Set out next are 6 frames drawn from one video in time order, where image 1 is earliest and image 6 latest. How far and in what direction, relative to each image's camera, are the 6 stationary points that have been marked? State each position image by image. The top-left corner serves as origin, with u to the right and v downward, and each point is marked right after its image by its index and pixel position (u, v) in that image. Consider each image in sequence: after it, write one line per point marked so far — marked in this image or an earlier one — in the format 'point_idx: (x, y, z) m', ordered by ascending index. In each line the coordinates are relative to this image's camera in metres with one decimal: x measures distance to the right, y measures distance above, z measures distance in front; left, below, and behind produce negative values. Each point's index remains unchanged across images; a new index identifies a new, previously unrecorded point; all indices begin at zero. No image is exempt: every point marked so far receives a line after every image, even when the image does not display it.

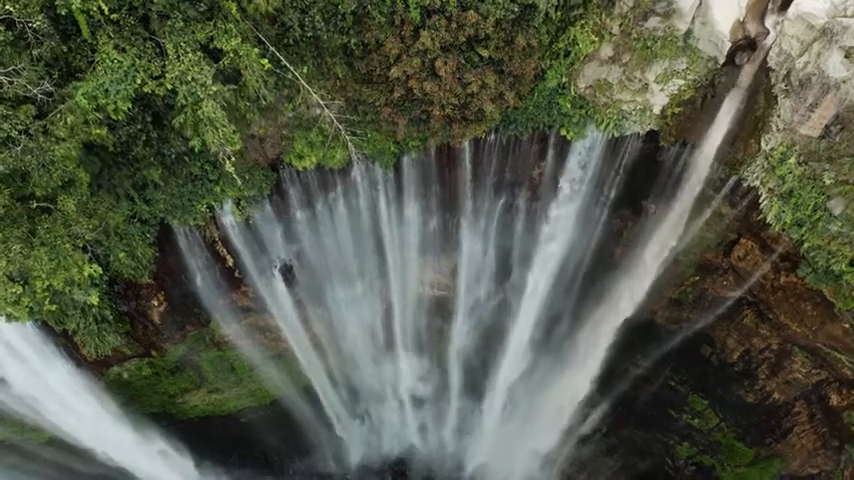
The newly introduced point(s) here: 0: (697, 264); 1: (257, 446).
0: (+3.0, -0.3, +8.2) m
1: (-2.3, -3.0, +10.4) m
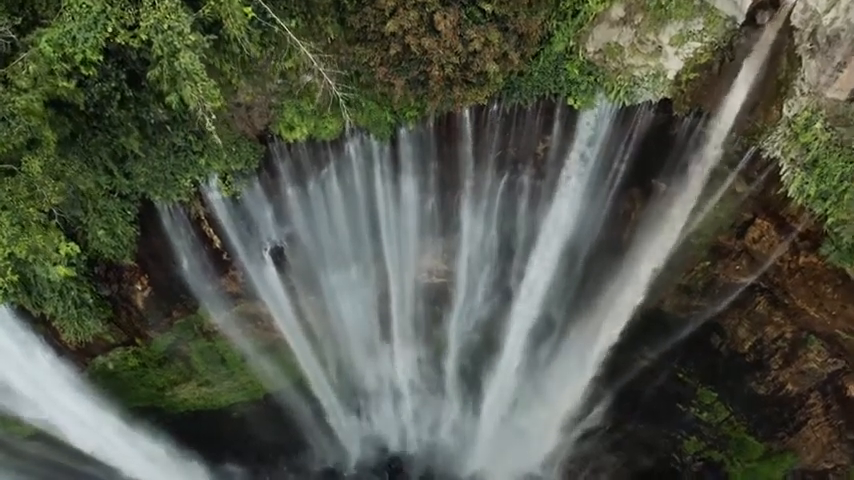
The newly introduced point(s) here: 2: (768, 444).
0: (+3.0, -0.1, +7.8) m
1: (-2.4, -2.8, +10.0) m
2: (+4.2, -2.6, +9.2) m
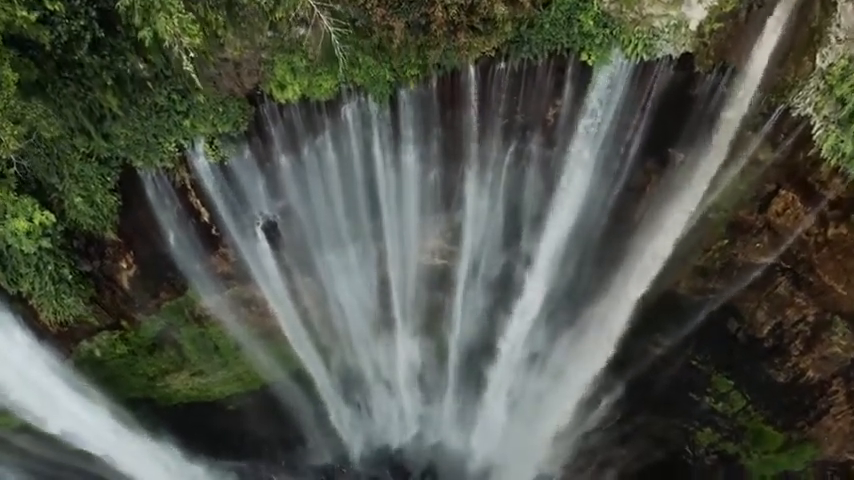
0: (+3.0, +0.2, +7.3) m
1: (-2.3, -2.6, +9.5) m
2: (+4.3, -2.3, +8.7) m
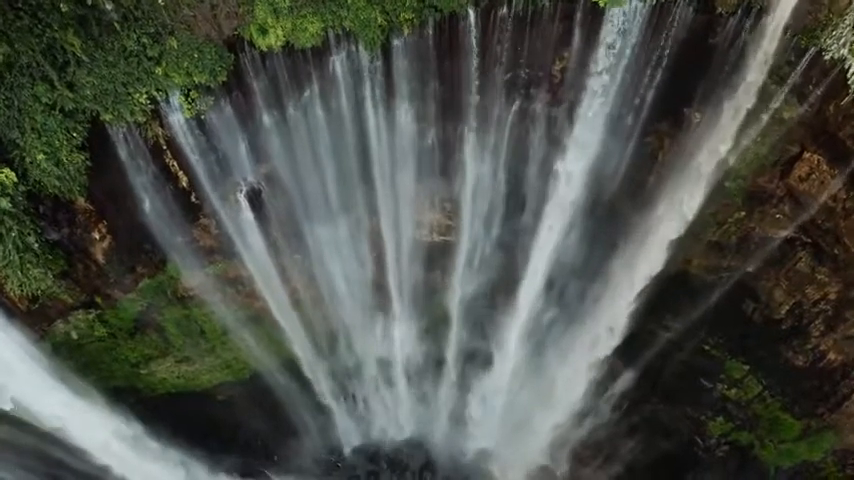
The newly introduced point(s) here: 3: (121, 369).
0: (+3.0, +0.5, +6.8) m
1: (-2.4, -2.3, +9.0) m
2: (+4.2, -2.0, +8.2) m
3: (-3.5, -1.4, +8.2) m
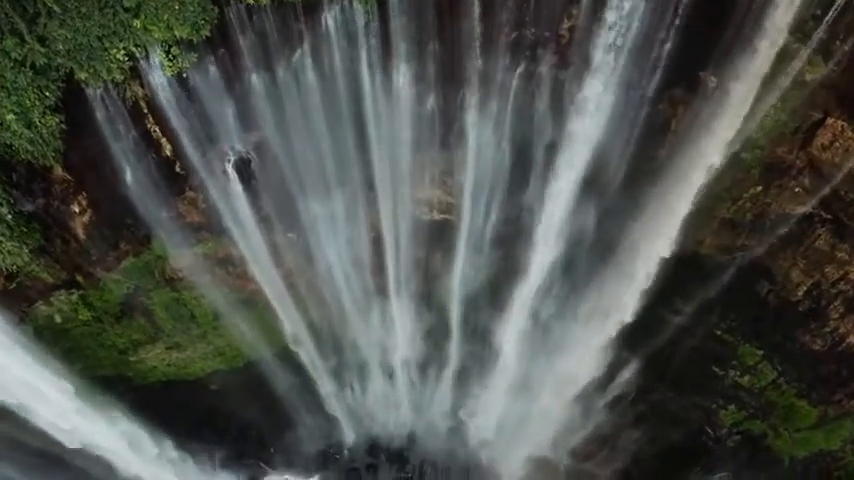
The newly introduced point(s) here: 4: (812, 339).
0: (+3.0, +0.7, +6.4) m
1: (-2.4, -2.1, +8.6) m
2: (+4.2, -1.8, +7.8) m
3: (-3.5, -1.2, +7.8) m
4: (+3.9, -1.0, +7.4) m
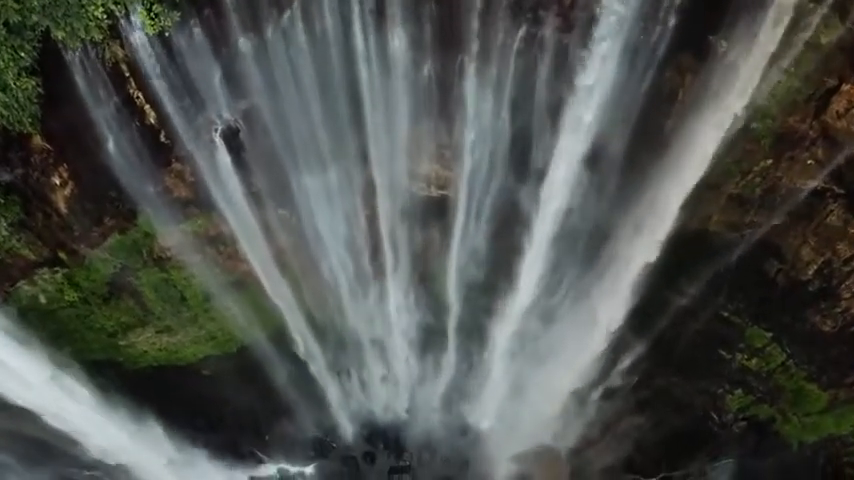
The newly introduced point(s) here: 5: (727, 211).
0: (+2.9, +0.9, +6.1) m
1: (-2.4, -1.8, +8.4) m
2: (+4.2, -1.5, +7.5) m
3: (-3.5, -1.0, +7.6) m
4: (+3.9, -0.7, +7.1) m
5: (+2.8, +0.3, +6.7) m
